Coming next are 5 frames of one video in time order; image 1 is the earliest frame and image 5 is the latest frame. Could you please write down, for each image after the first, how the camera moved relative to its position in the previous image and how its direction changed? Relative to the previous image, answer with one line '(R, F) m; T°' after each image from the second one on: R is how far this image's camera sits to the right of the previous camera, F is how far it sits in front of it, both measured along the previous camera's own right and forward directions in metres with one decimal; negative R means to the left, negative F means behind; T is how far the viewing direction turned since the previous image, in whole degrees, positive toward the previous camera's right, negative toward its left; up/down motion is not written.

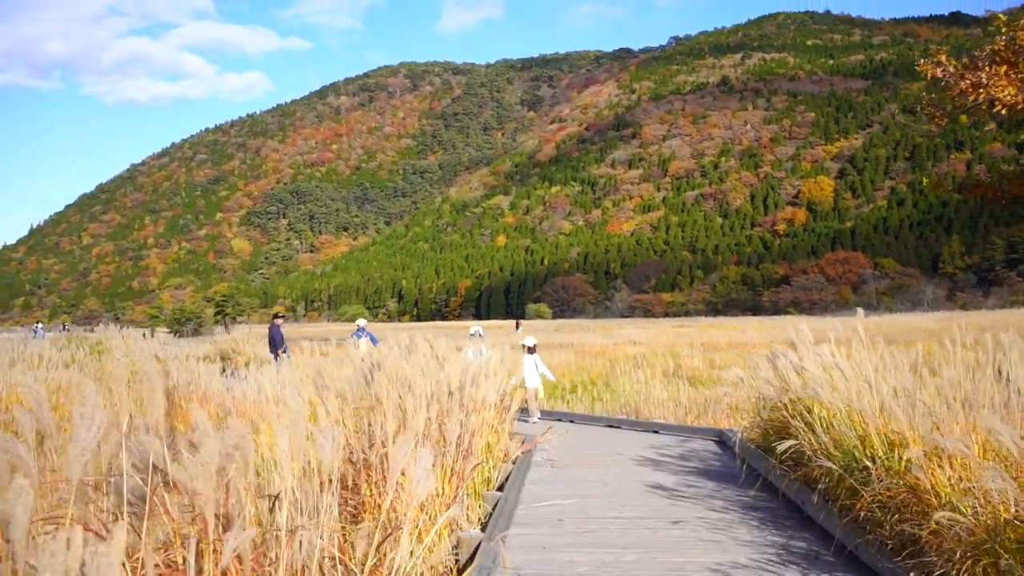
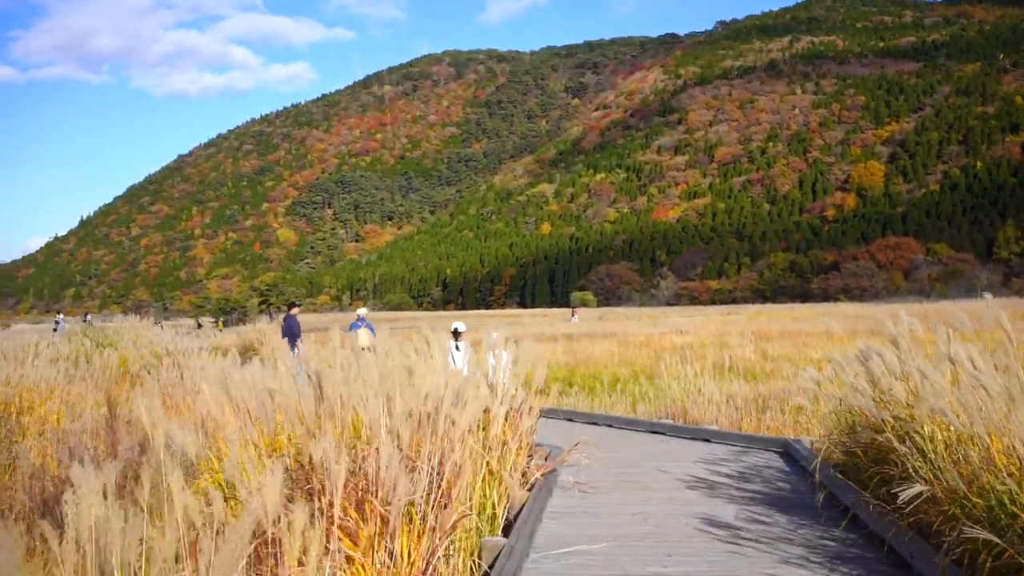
(+0.1, +1.0) m; -3°
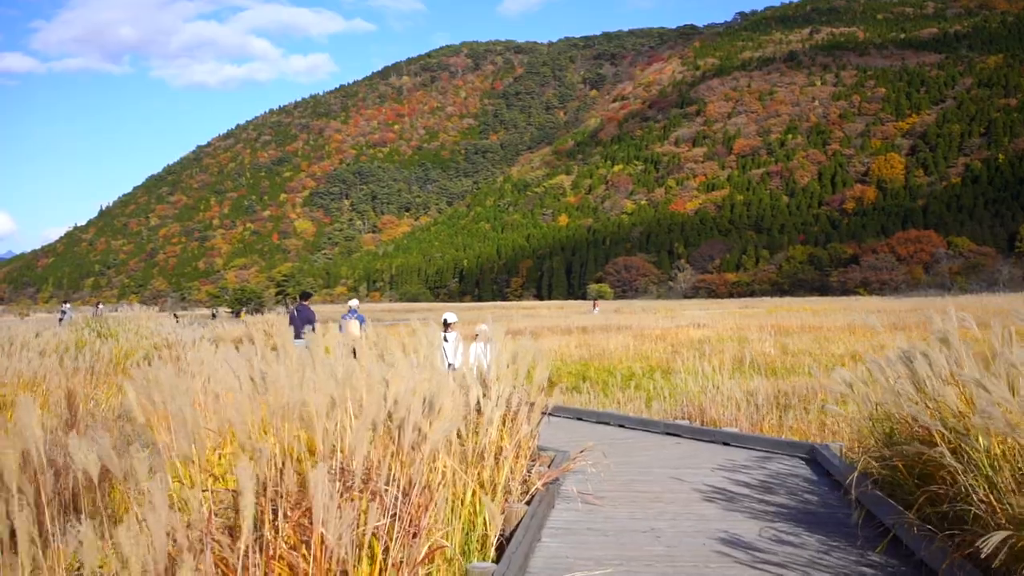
(+0.1, +0.4) m; -1°
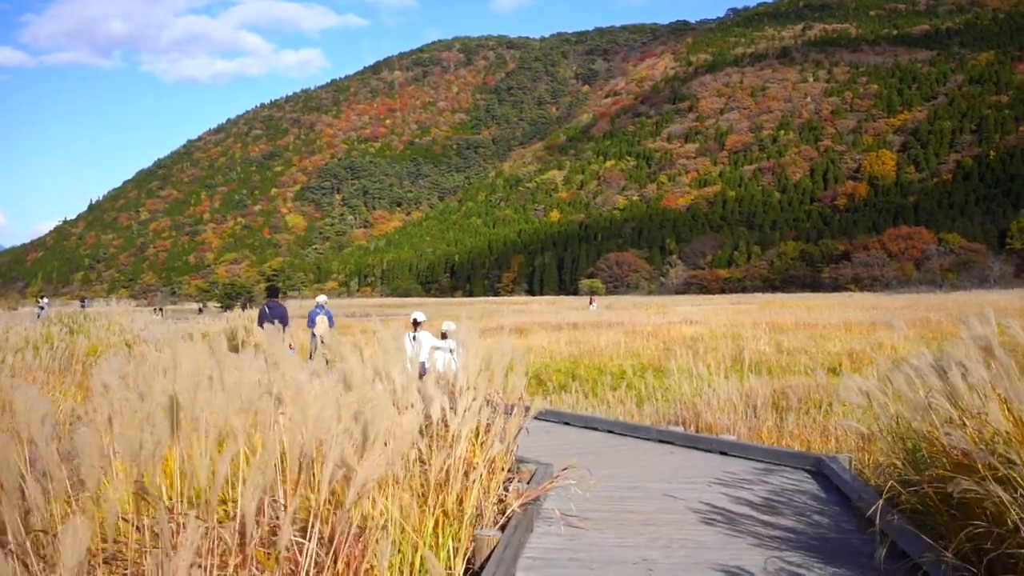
(+0.1, +0.4) m; +1°
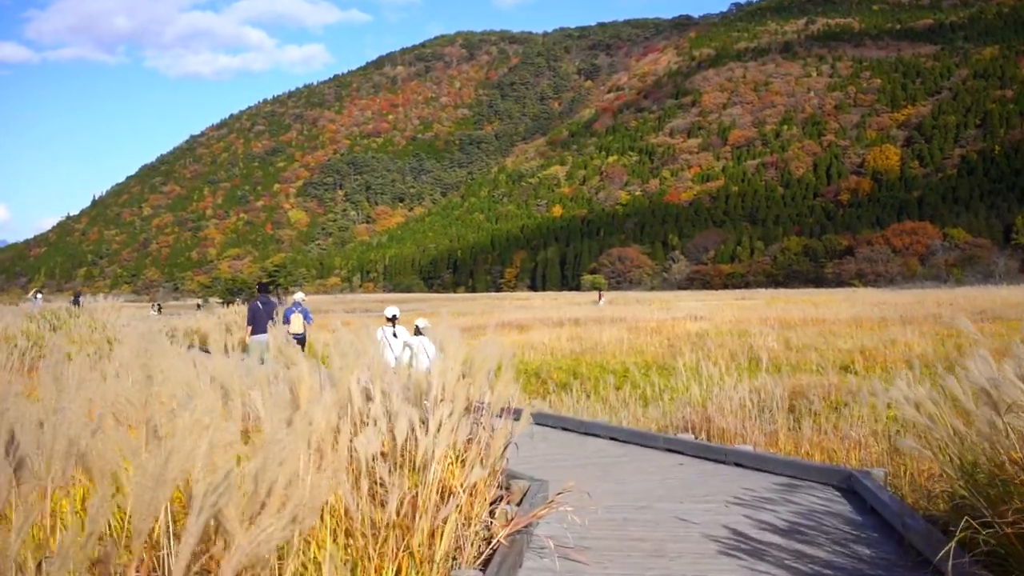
(+0.1, +0.5) m; 0°
